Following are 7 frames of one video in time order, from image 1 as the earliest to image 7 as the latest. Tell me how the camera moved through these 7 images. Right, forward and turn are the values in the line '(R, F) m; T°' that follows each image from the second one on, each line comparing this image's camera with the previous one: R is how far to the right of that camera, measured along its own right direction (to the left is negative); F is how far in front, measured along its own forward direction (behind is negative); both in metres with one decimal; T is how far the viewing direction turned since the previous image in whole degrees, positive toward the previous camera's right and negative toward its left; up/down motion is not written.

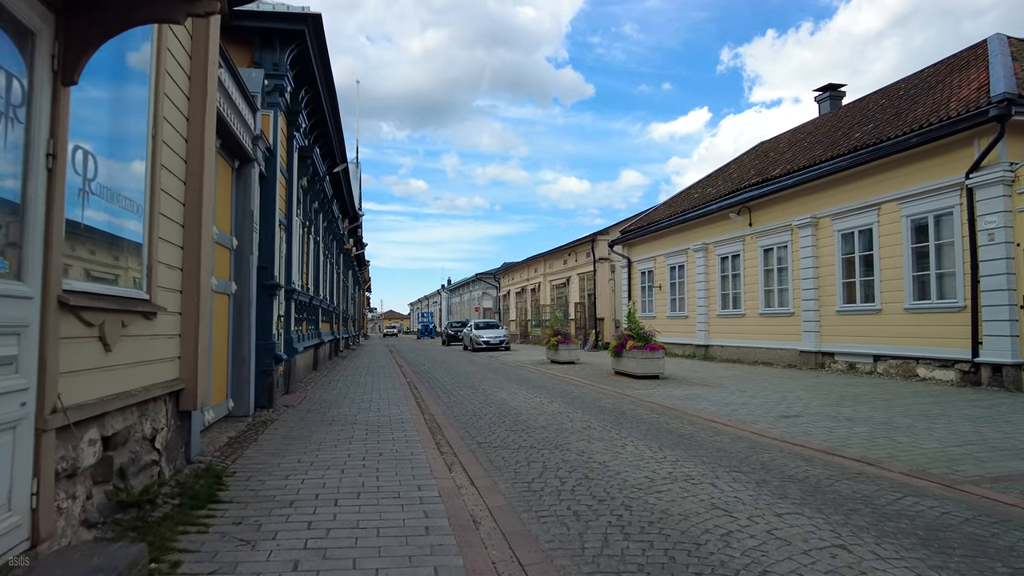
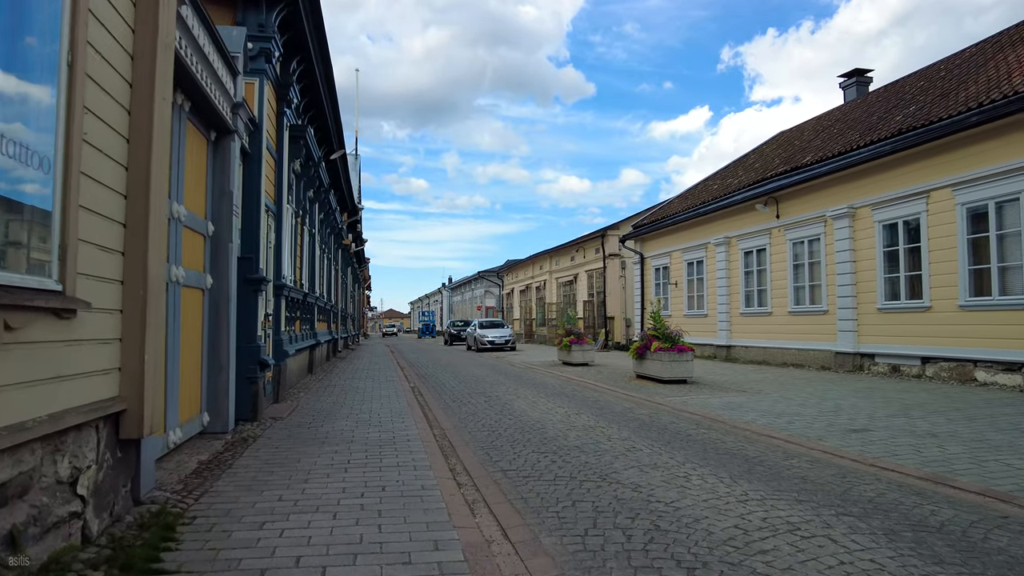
(-0.2, +1.4) m; 0°
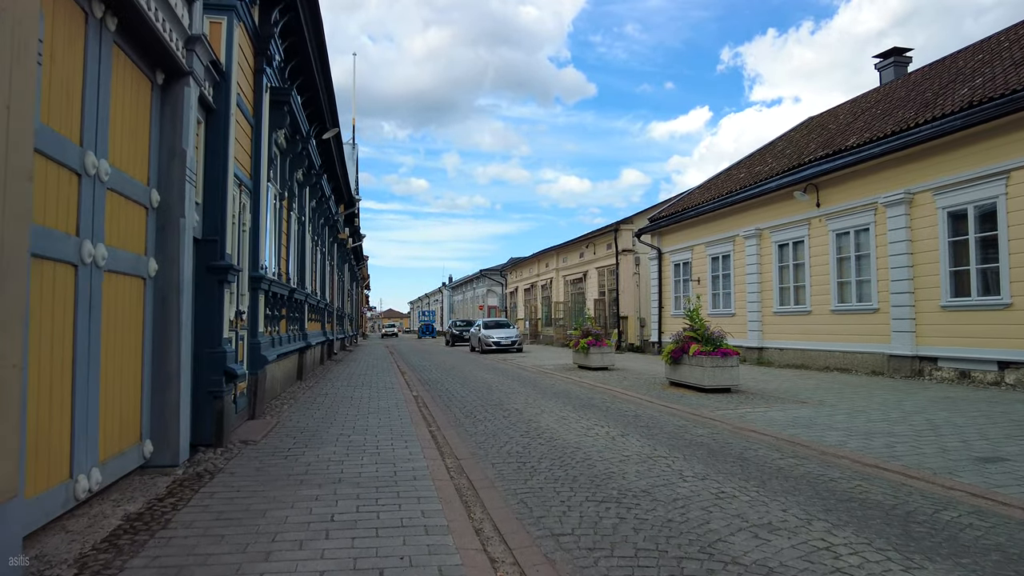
(-0.3, +1.8) m; 0°
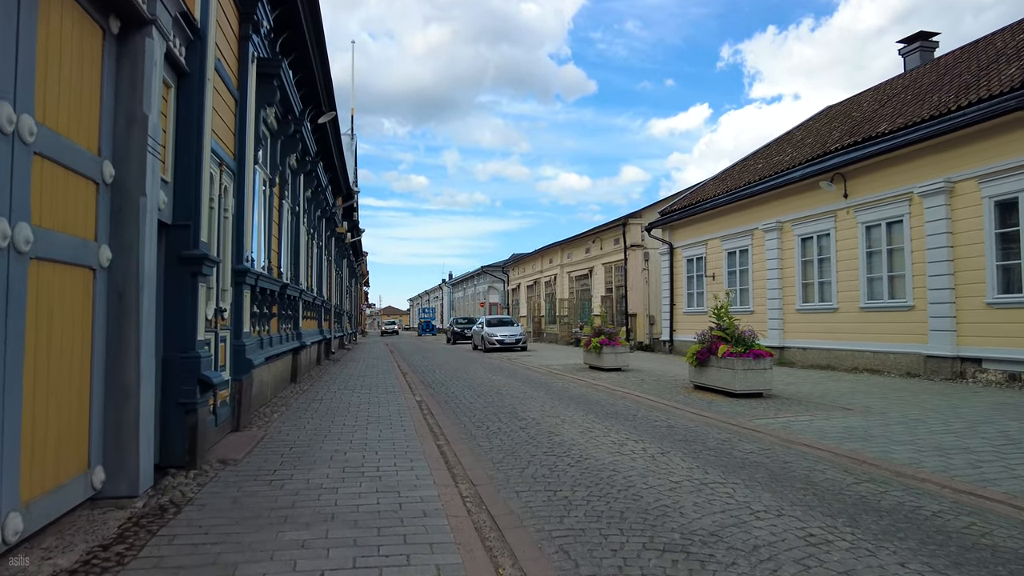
(-0.2, +1.0) m; 0°
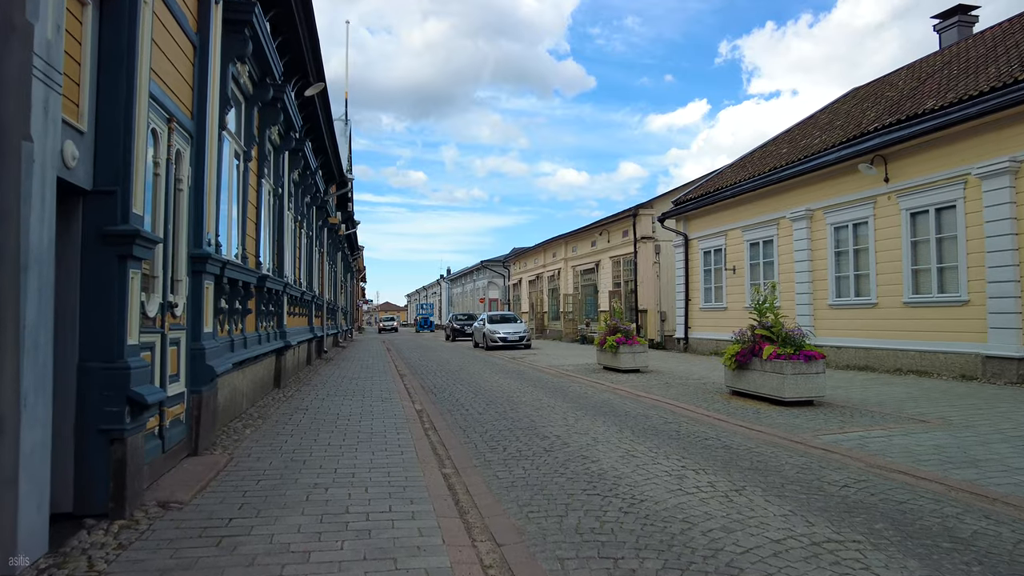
(-0.2, +1.5) m; 0°
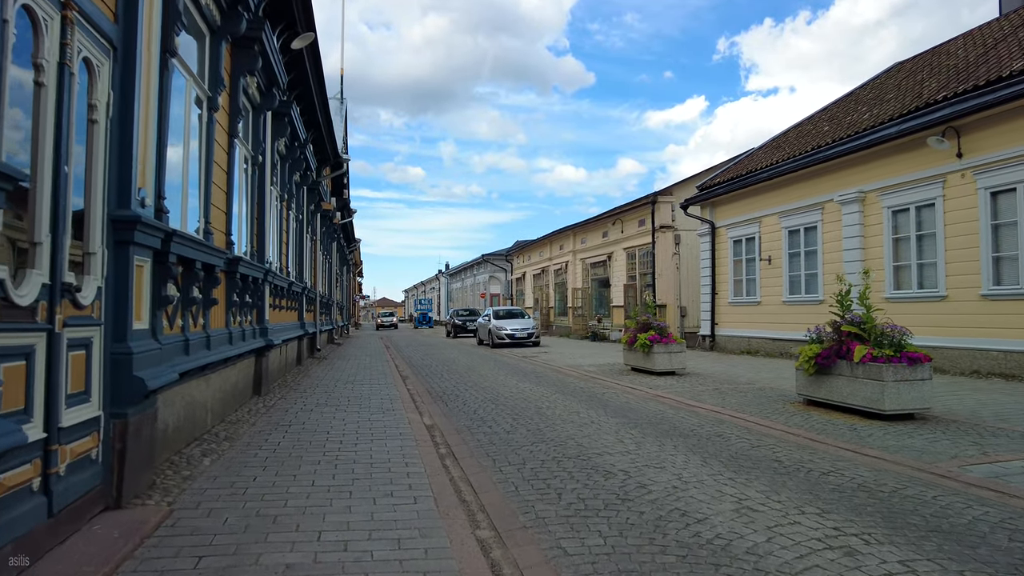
(-0.4, +1.9) m; 0°
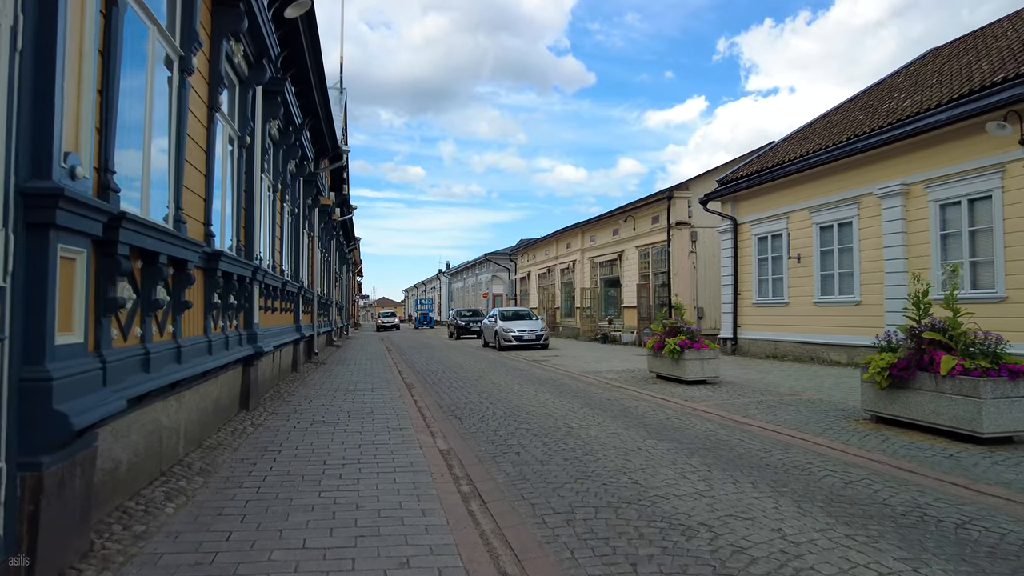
(-0.3, +1.2) m; 0°
